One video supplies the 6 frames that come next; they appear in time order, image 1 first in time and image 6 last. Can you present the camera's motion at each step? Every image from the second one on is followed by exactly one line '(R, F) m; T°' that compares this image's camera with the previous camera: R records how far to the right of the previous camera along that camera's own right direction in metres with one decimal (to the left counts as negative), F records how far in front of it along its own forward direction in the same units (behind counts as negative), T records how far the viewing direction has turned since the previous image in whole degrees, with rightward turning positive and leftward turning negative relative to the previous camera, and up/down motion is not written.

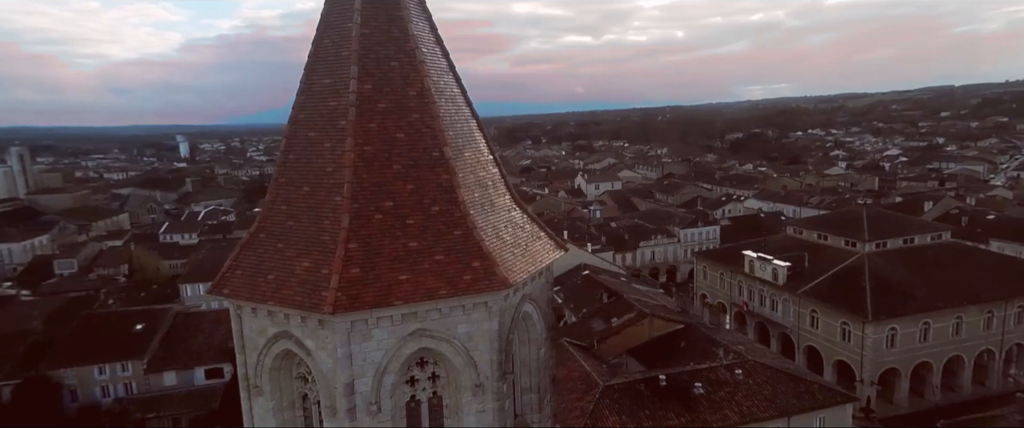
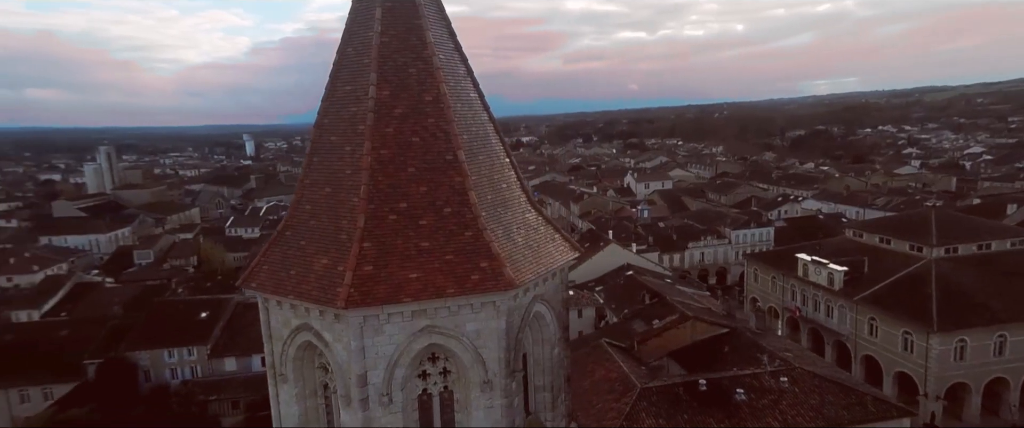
(+0.4, -0.1) m; -5°
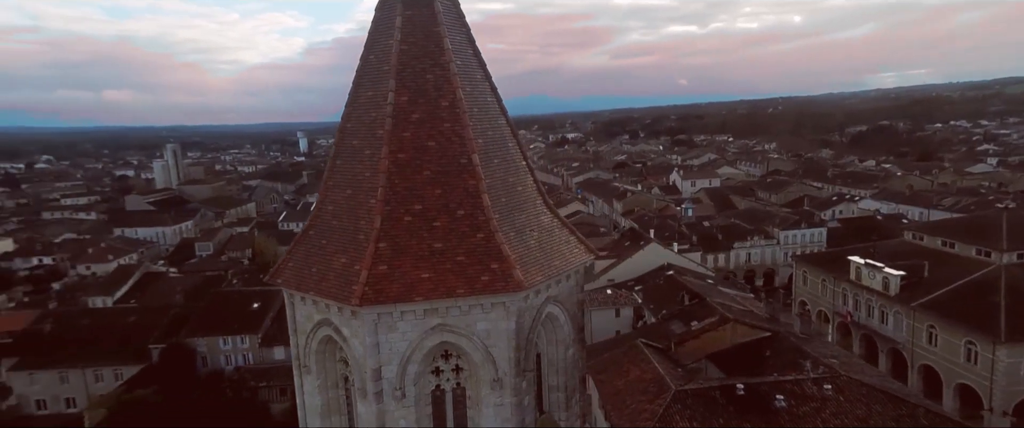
(+0.4, -0.1) m; -5°
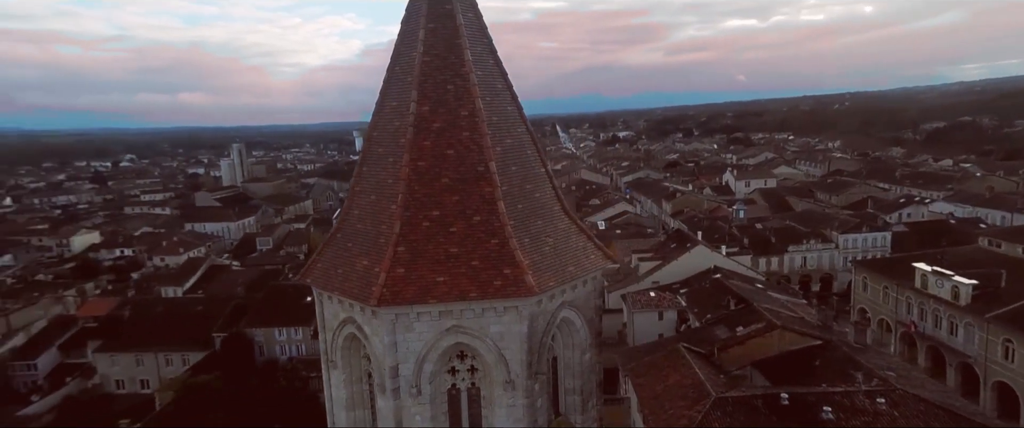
(+0.4, -0.1) m; -5°
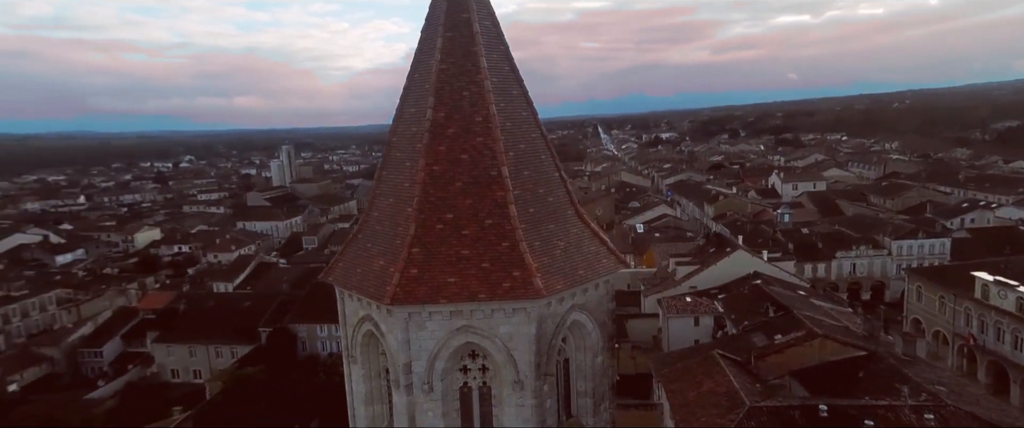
(+0.3, -0.1) m; -4°
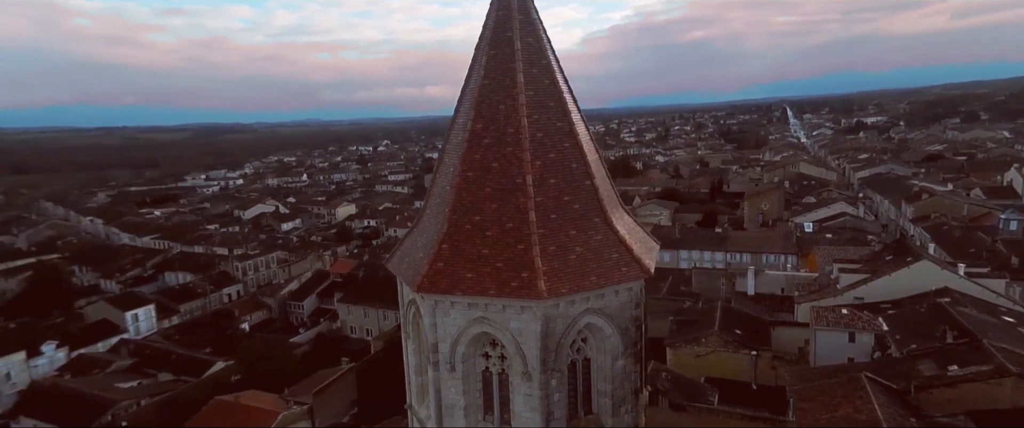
(+1.8, -0.2) m; -18°
